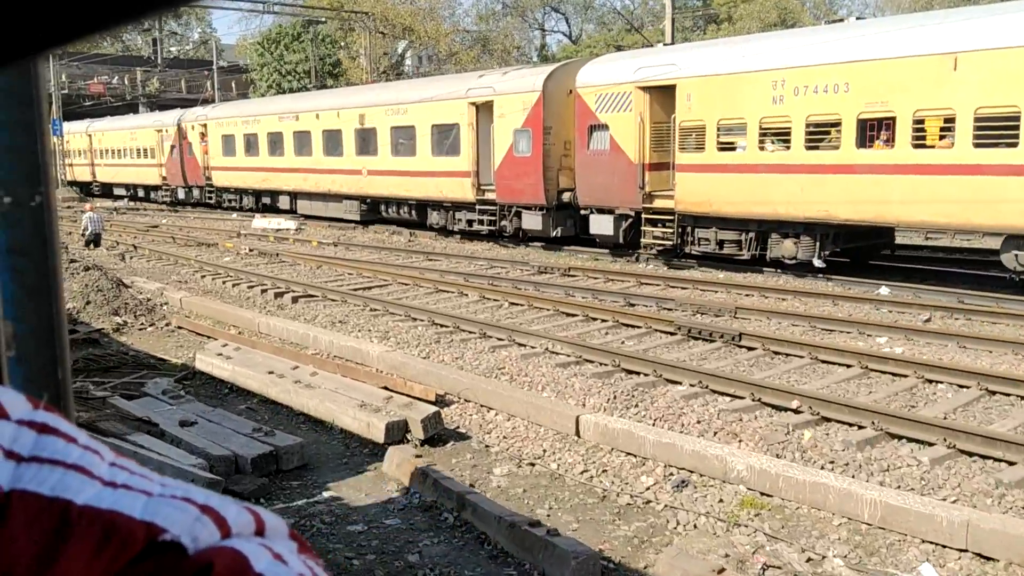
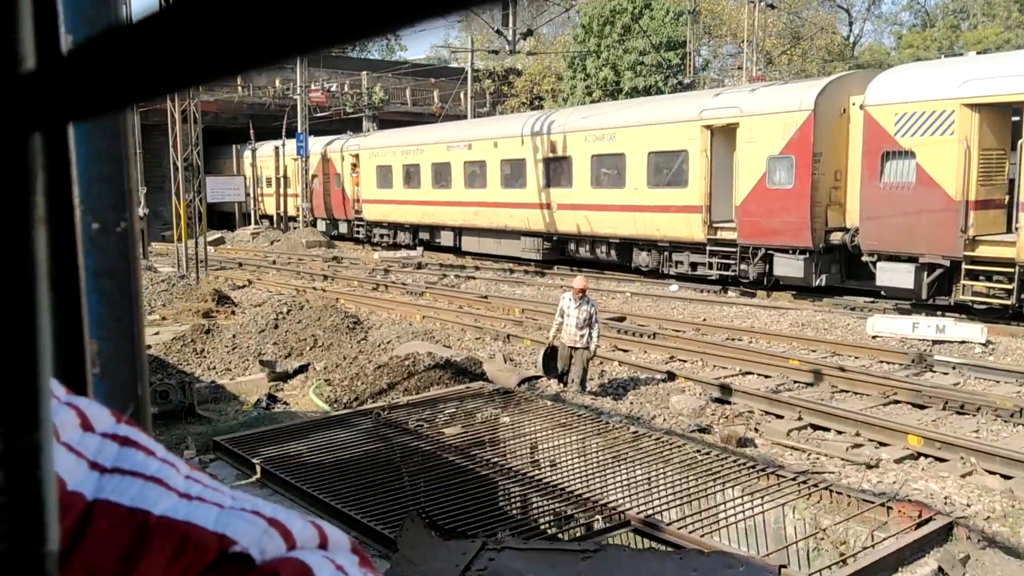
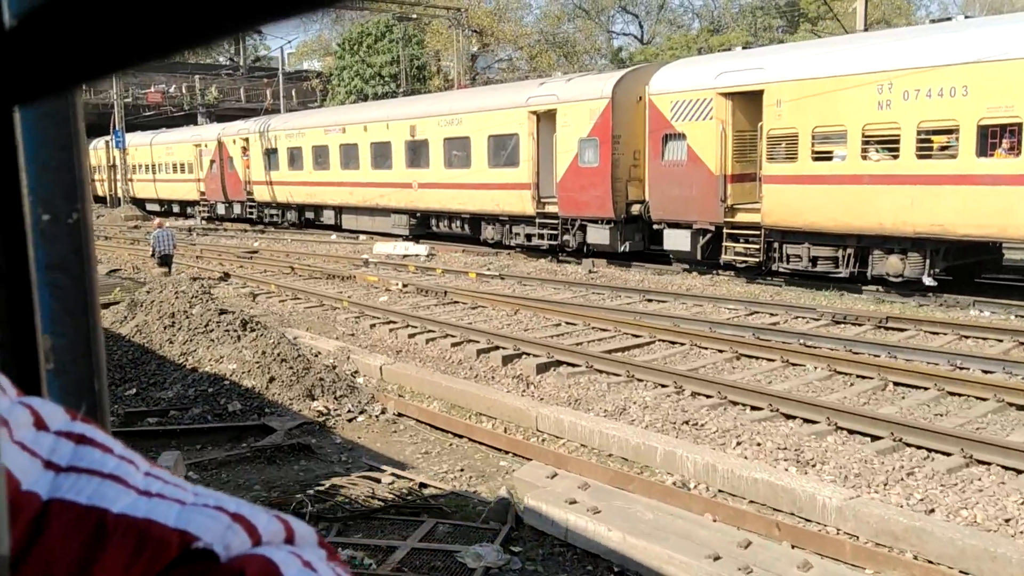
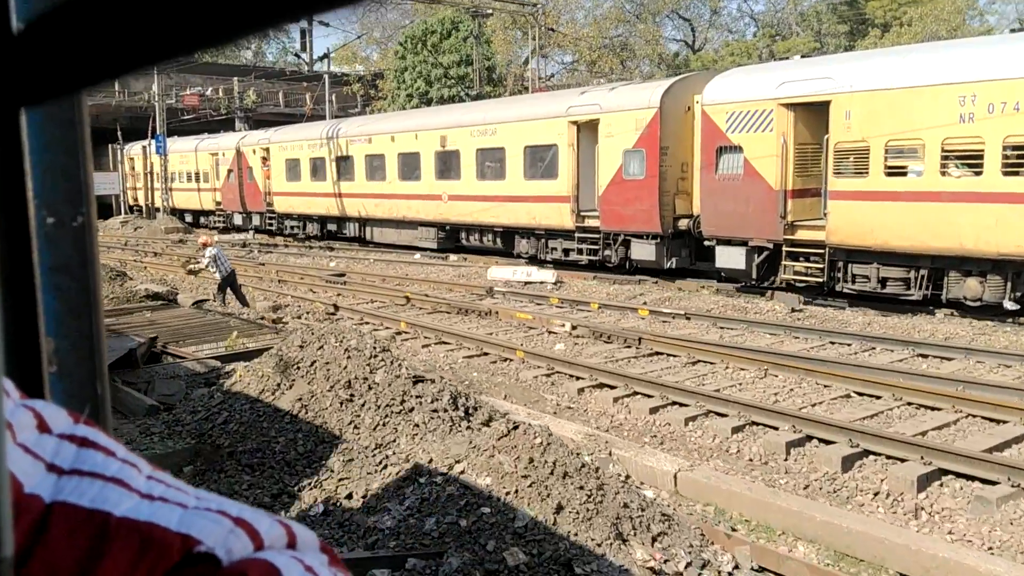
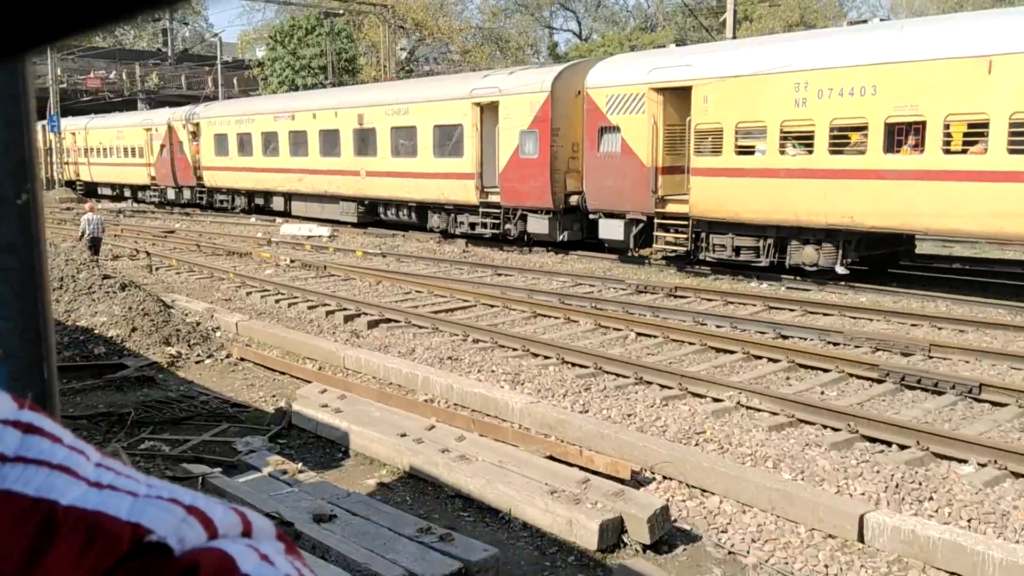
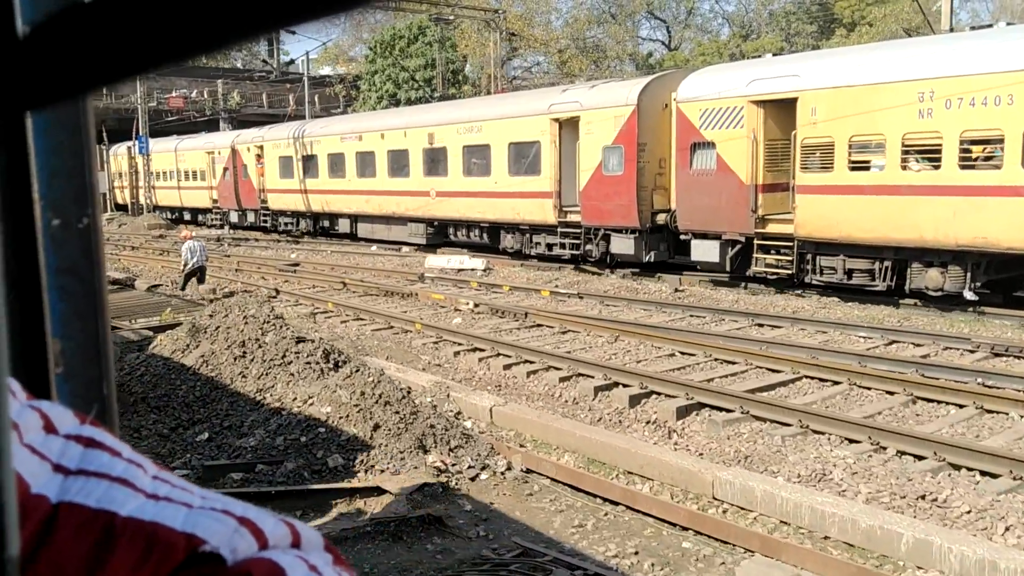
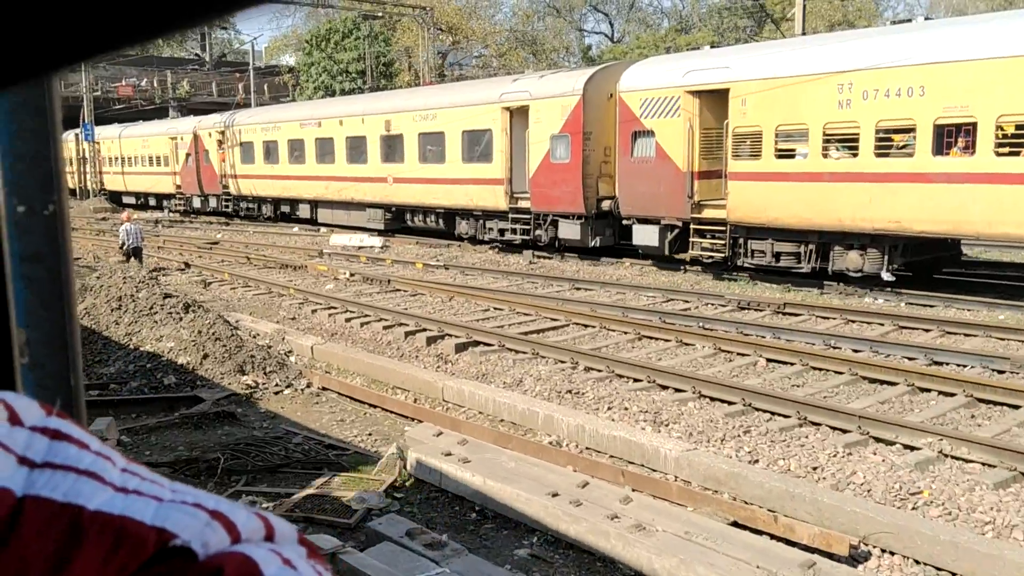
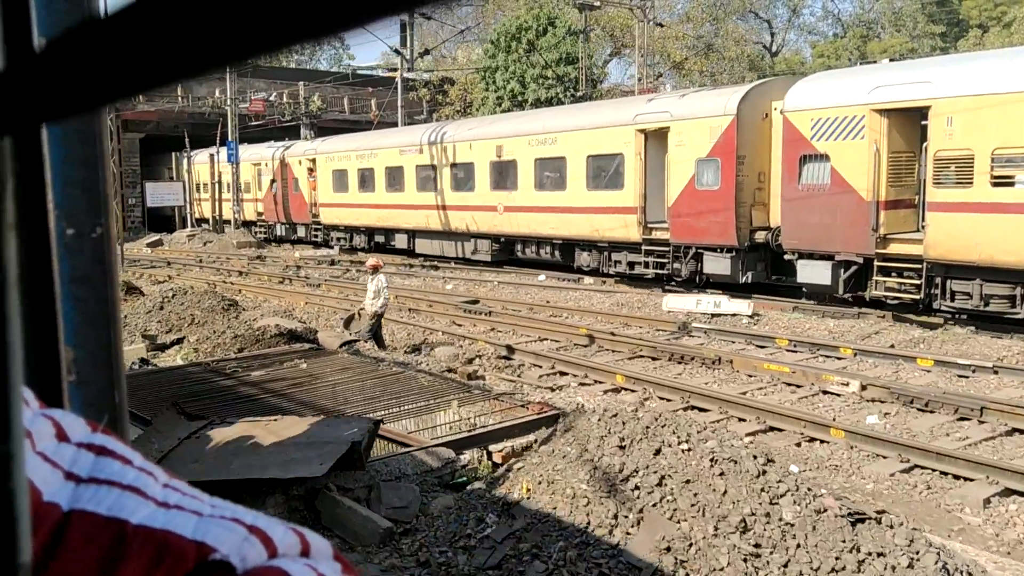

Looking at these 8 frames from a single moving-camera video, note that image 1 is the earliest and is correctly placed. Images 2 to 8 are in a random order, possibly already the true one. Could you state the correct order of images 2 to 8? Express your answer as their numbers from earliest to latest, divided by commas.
5, 7, 3, 6, 4, 8, 2
